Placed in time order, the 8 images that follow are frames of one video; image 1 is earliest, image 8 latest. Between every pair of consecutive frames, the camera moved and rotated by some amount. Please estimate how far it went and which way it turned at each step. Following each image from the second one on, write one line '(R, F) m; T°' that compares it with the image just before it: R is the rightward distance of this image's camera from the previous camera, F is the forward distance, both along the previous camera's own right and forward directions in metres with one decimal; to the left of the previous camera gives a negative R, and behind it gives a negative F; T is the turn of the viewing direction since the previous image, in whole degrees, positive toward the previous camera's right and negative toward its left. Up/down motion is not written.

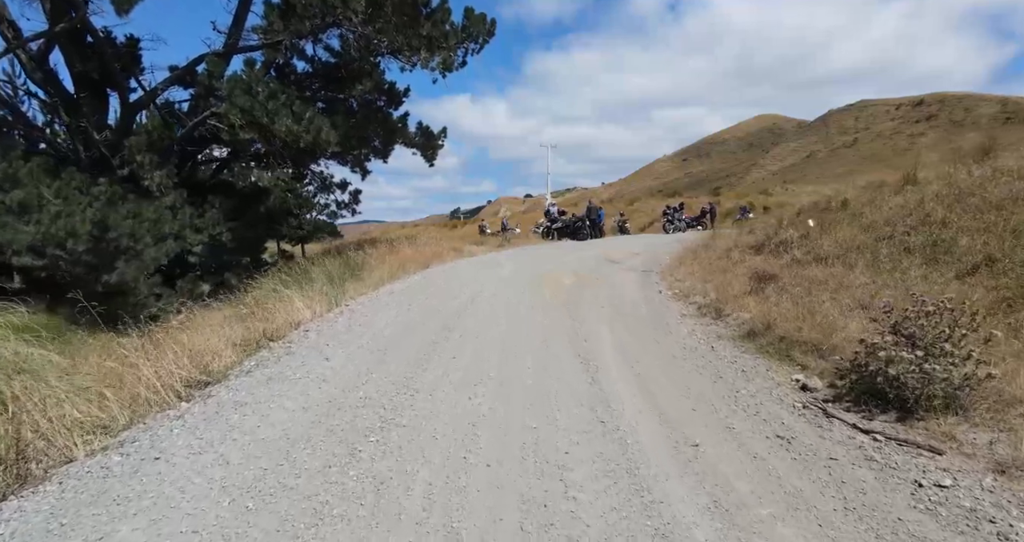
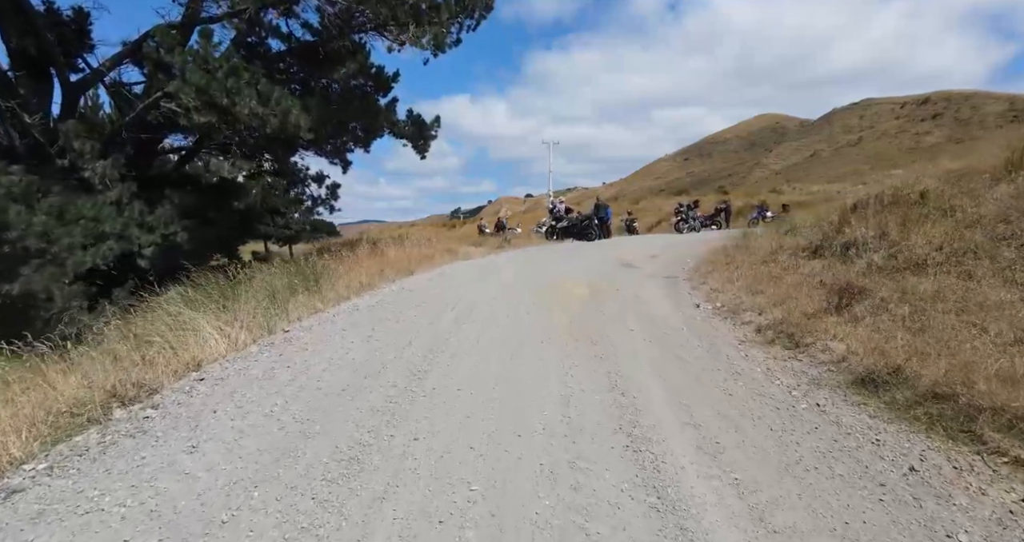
(0.0, +2.5) m; 0°
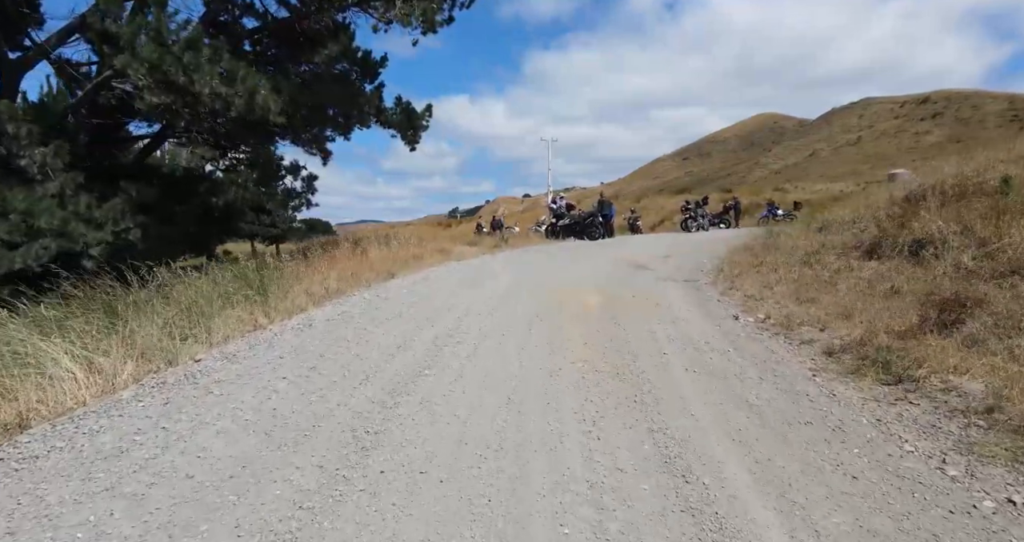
(0.0, +1.9) m; 0°
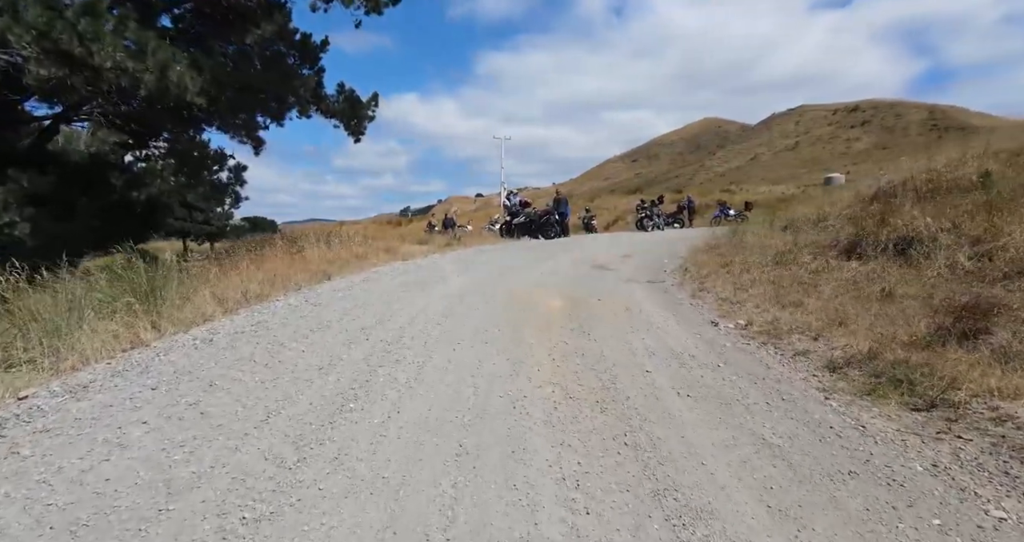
(0.0, +1.2) m; +5°
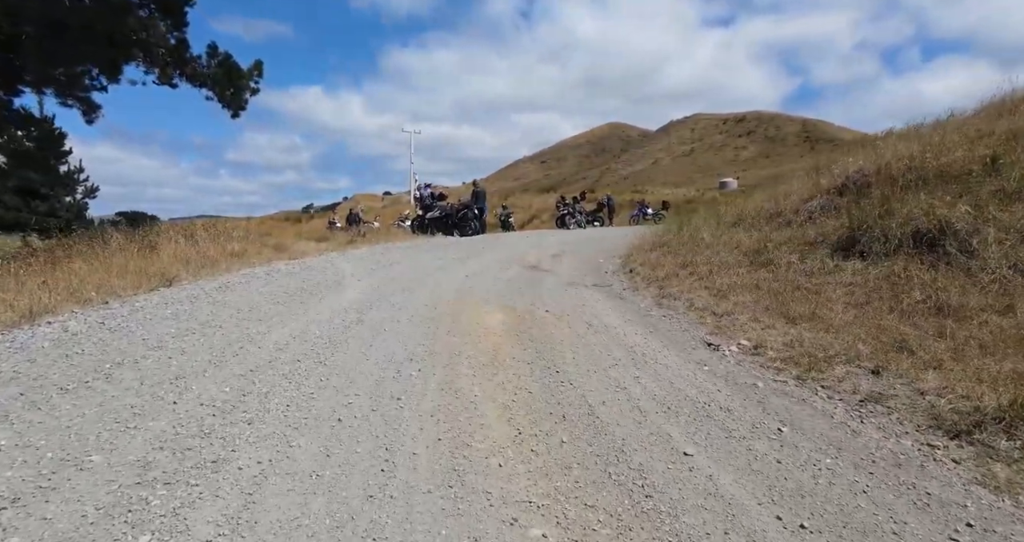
(-0.1, +2.5) m; +9°
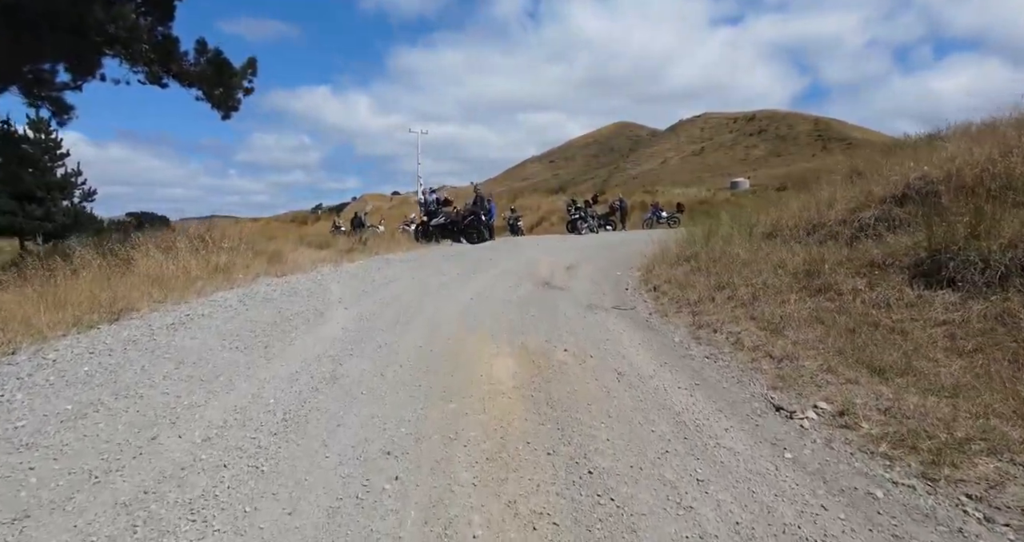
(0.0, +1.3) m; -1°
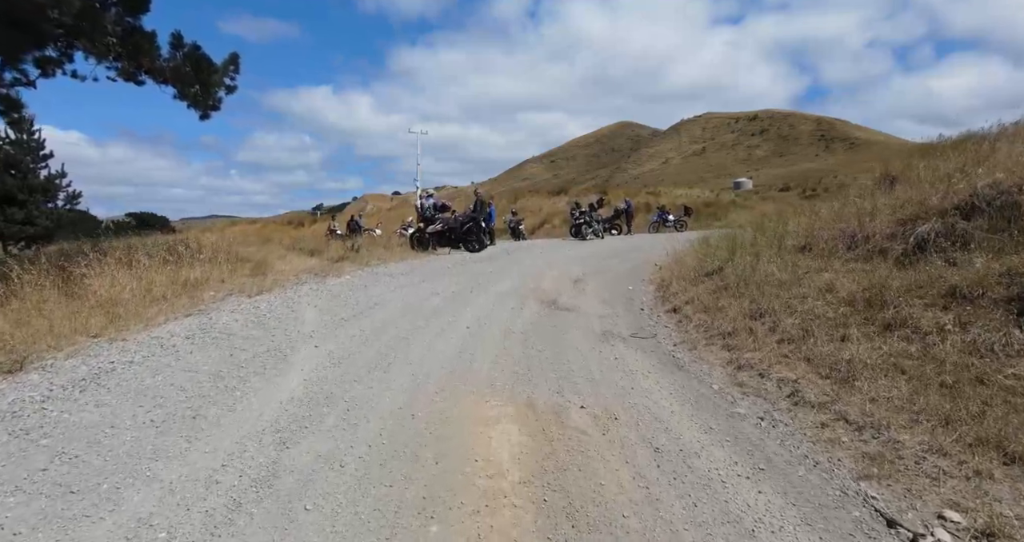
(0.0, +1.3) m; 0°
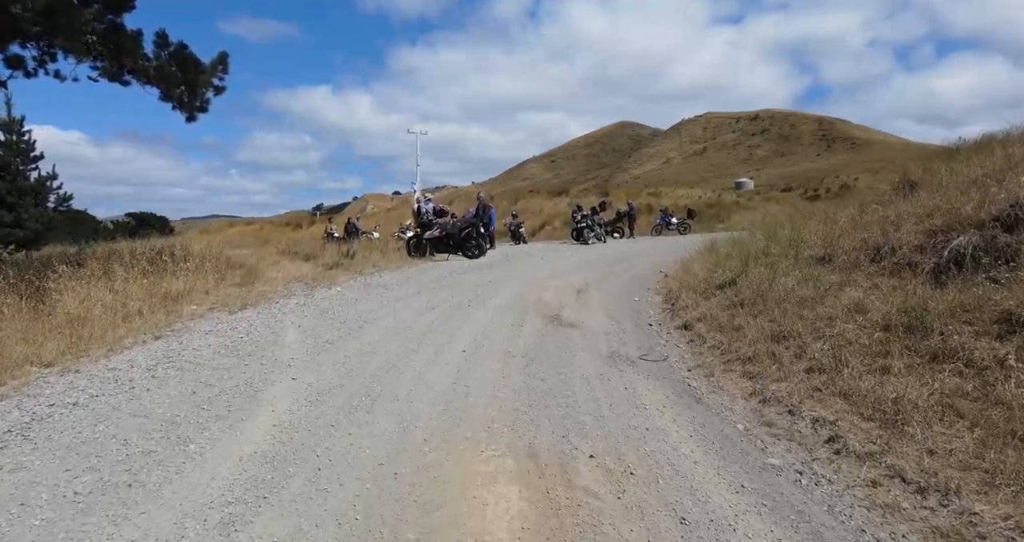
(0.0, +0.7) m; 0°
